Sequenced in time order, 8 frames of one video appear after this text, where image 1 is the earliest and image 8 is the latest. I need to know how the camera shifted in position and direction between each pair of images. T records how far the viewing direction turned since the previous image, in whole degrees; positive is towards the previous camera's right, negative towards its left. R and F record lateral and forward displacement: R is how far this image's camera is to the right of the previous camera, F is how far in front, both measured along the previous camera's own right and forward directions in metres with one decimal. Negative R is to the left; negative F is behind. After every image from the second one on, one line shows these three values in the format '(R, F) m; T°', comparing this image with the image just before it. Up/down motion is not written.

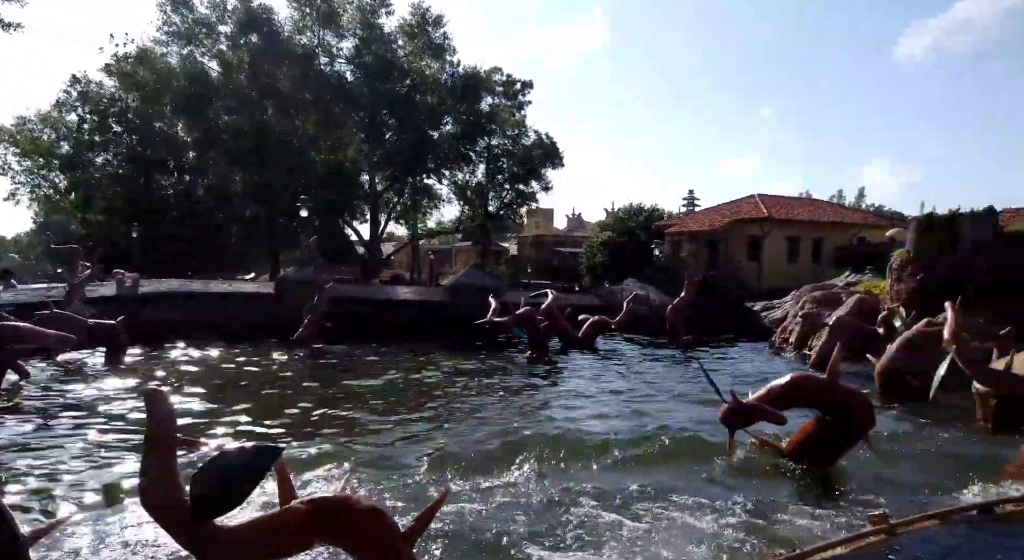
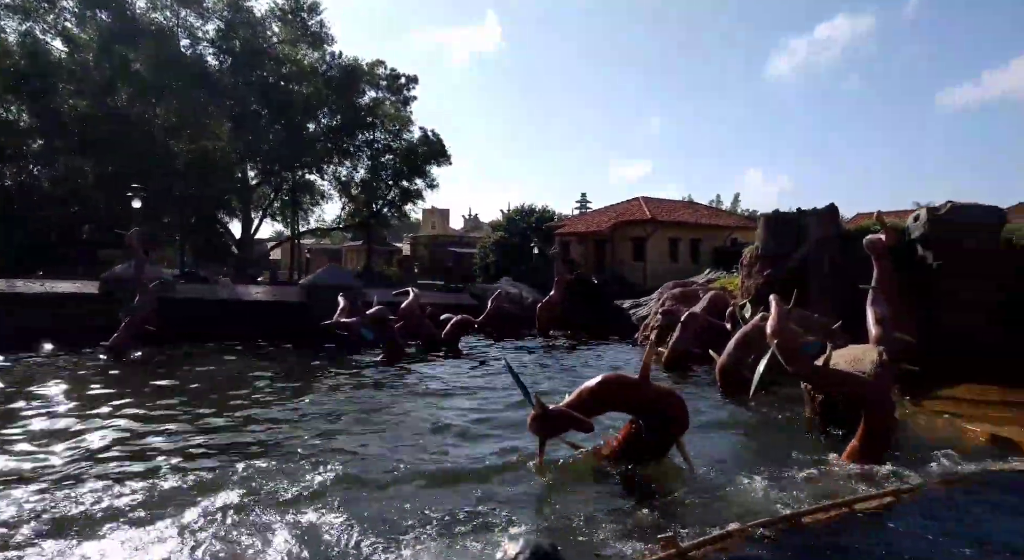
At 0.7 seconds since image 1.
(+0.5, +0.2) m; +7°
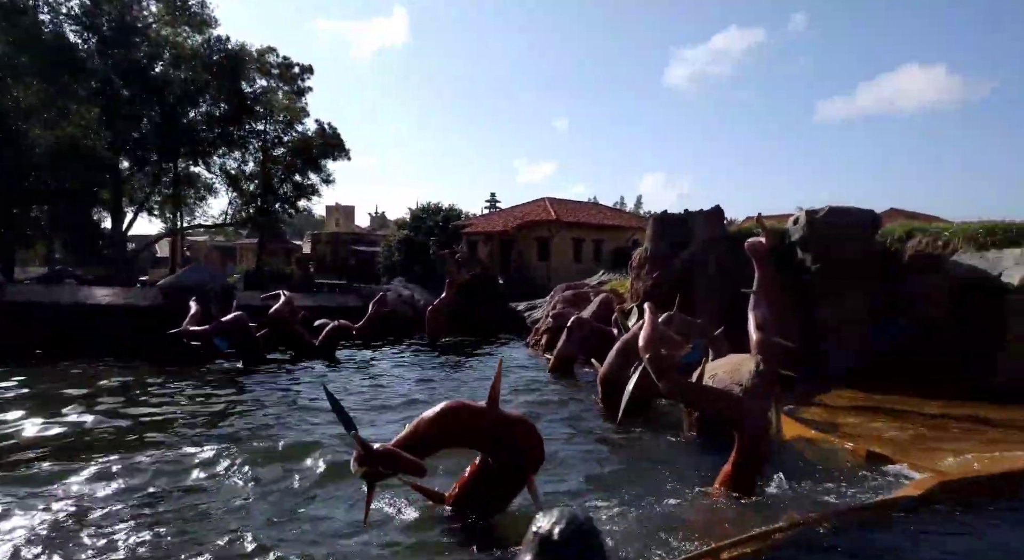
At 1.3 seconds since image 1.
(+0.3, +0.4) m; +7°
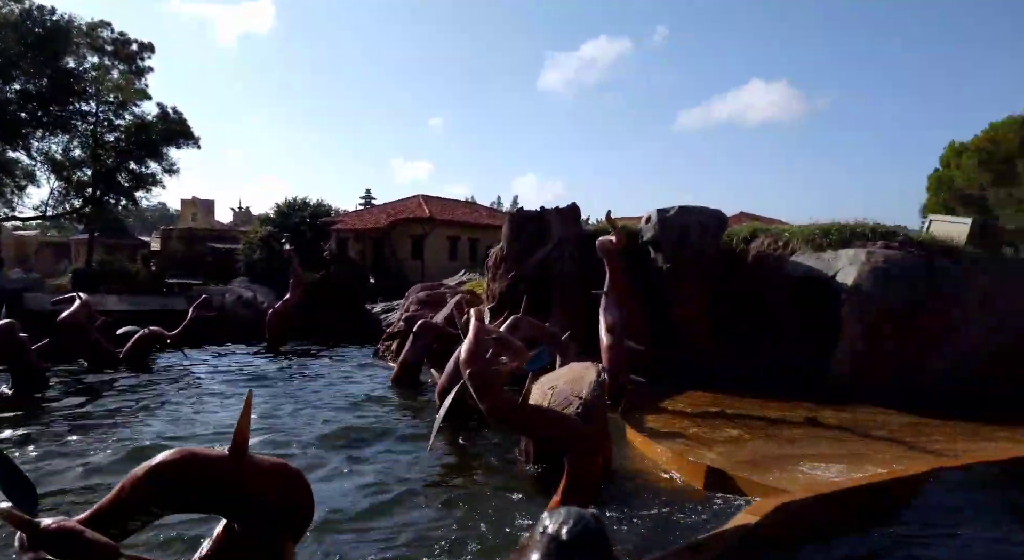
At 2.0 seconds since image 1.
(+0.3, +0.5) m; +9°
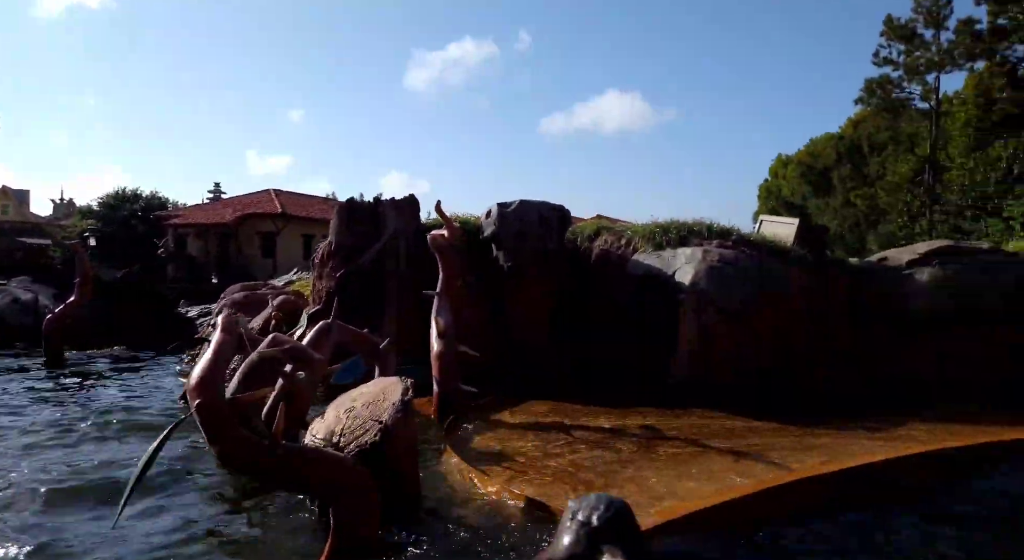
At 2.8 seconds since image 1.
(+0.4, +0.7) m; +10°
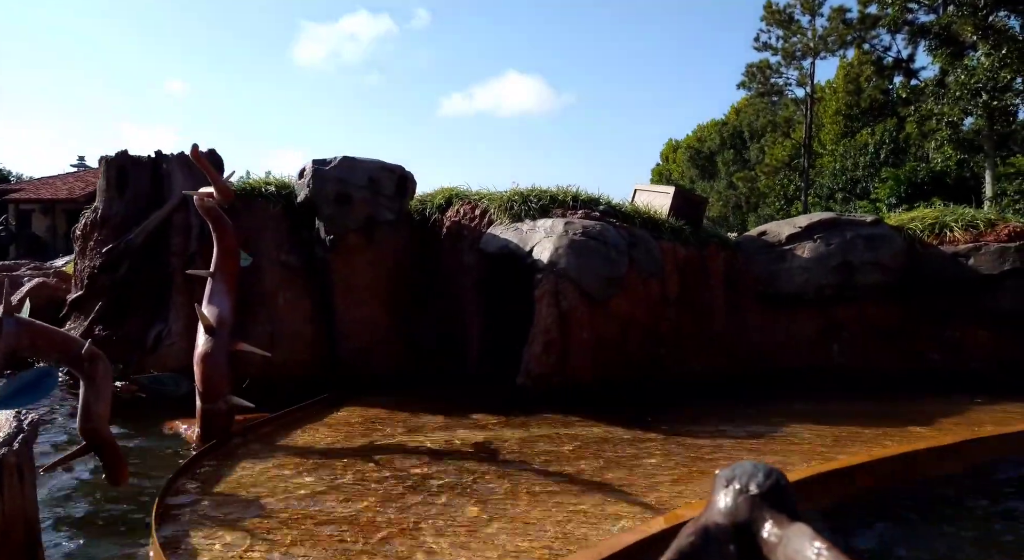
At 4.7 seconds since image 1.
(+0.7, +1.5) m; +8°
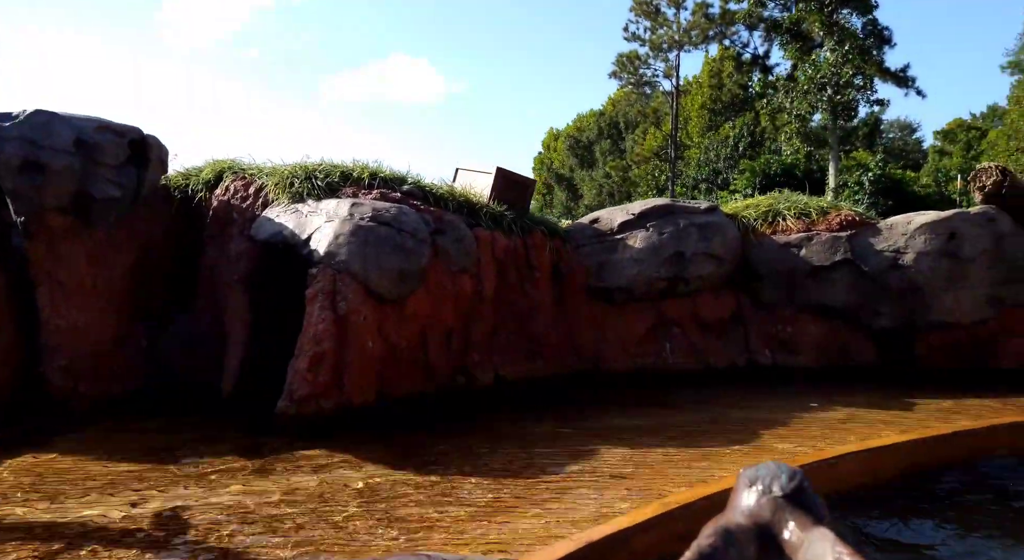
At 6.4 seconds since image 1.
(+0.9, +1.2) m; +9°
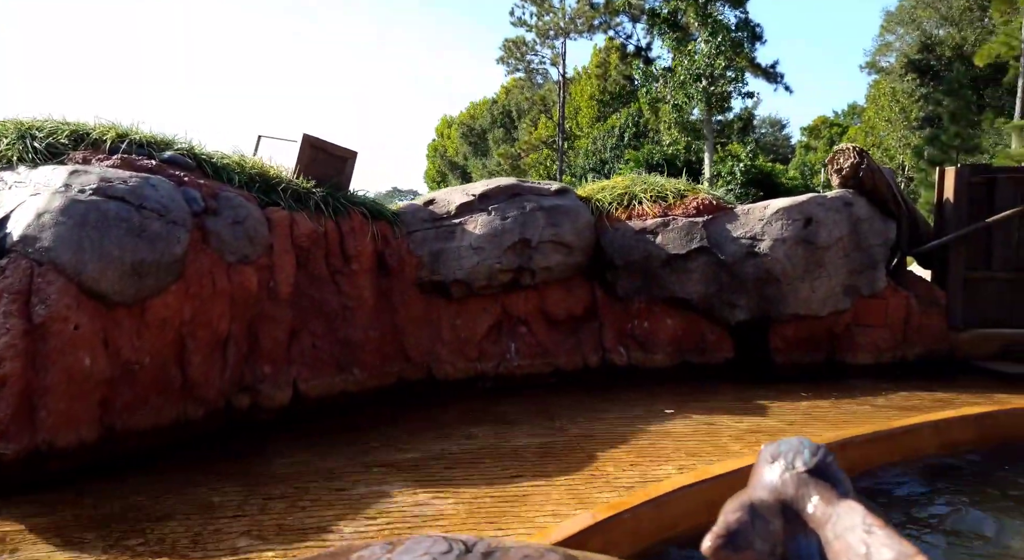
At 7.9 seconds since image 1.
(+0.7, +1.2) m; +8°
